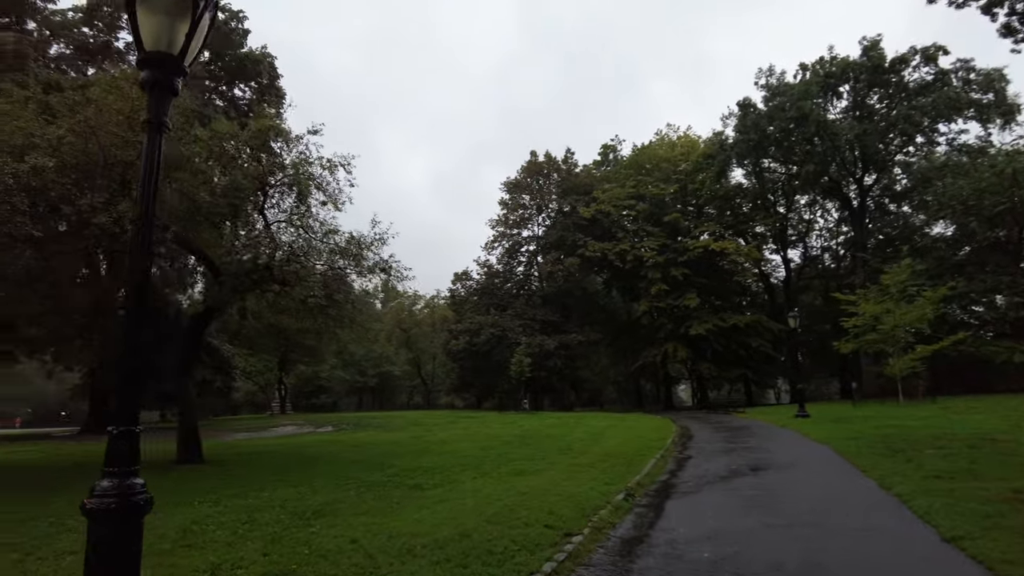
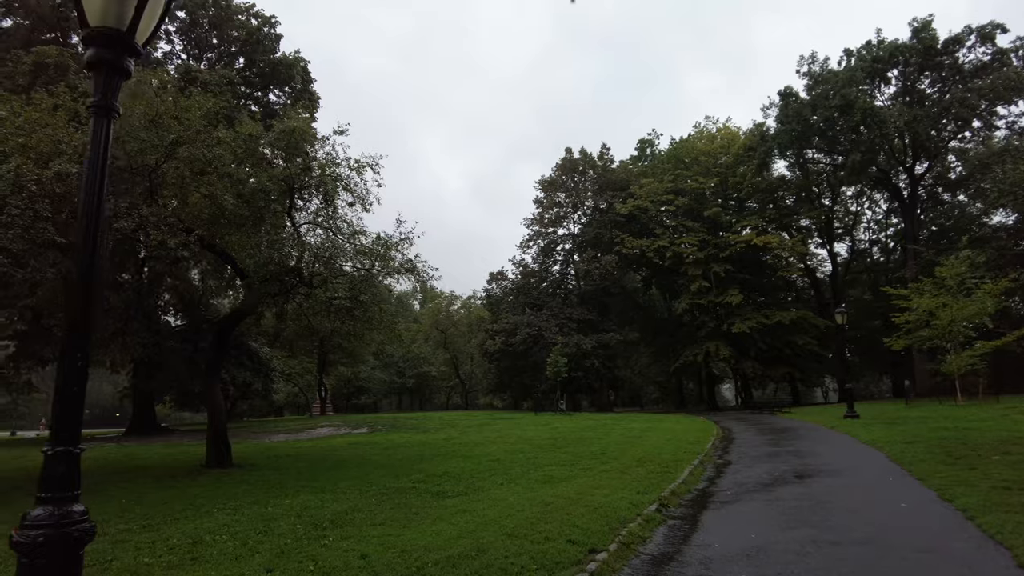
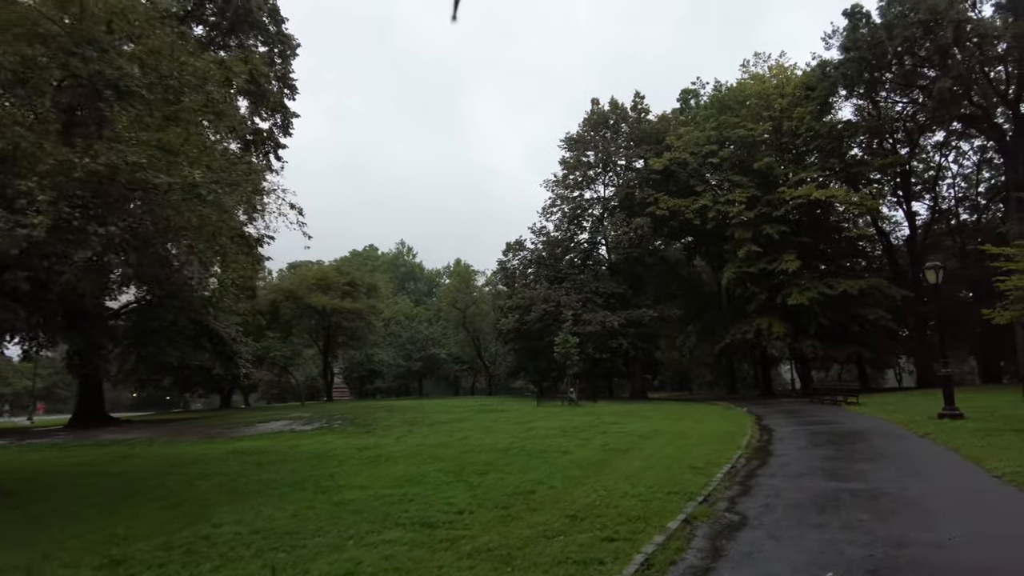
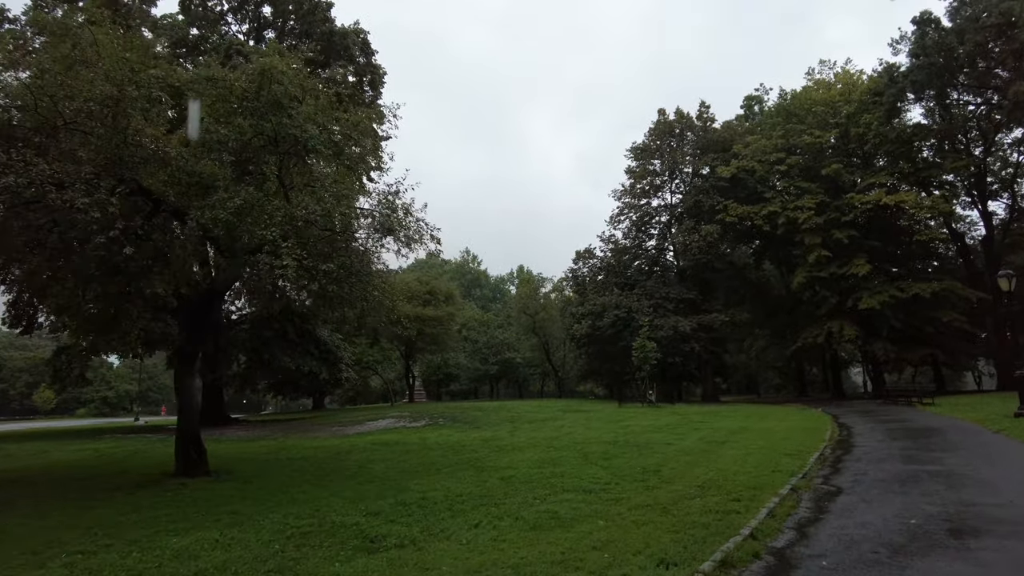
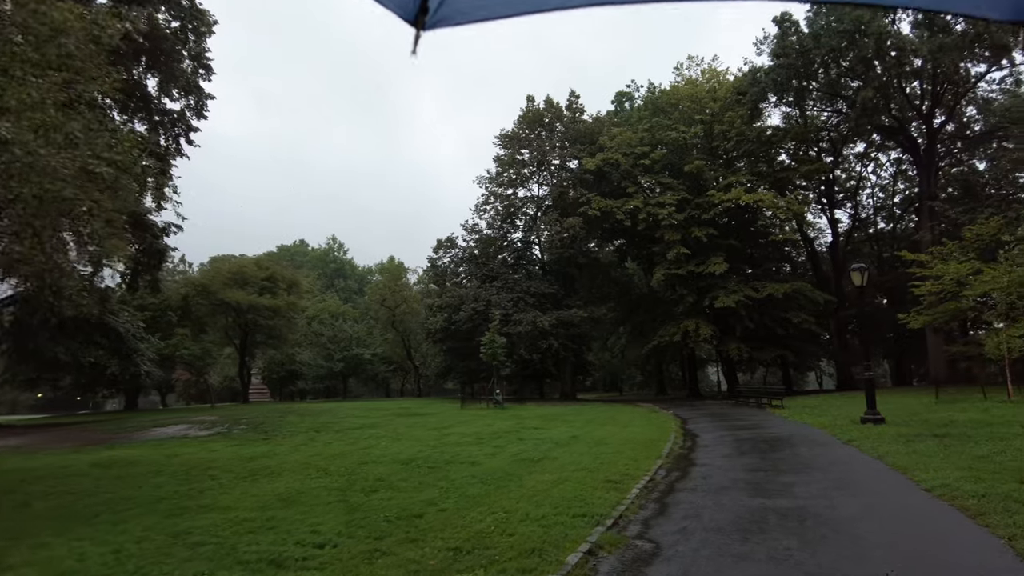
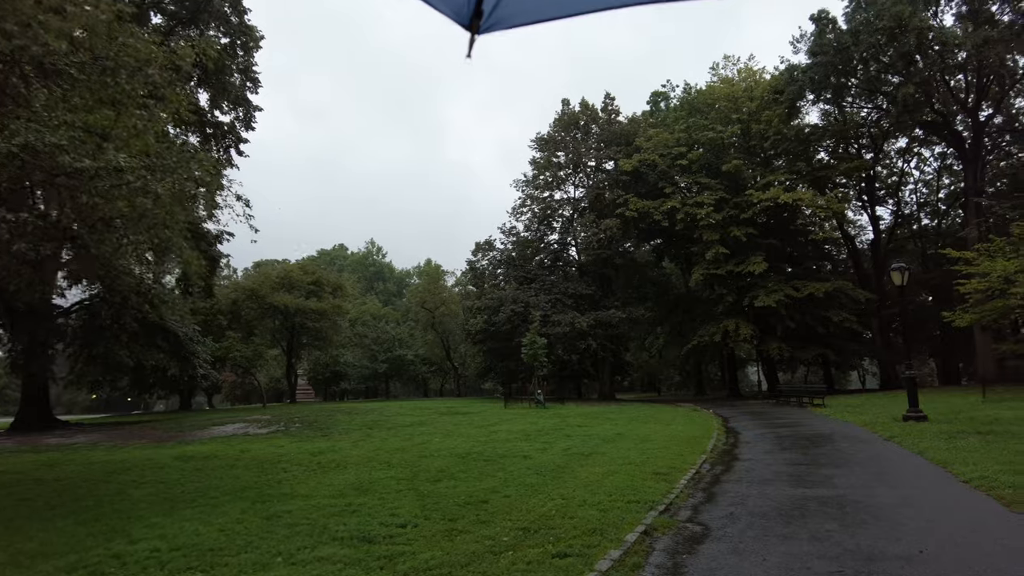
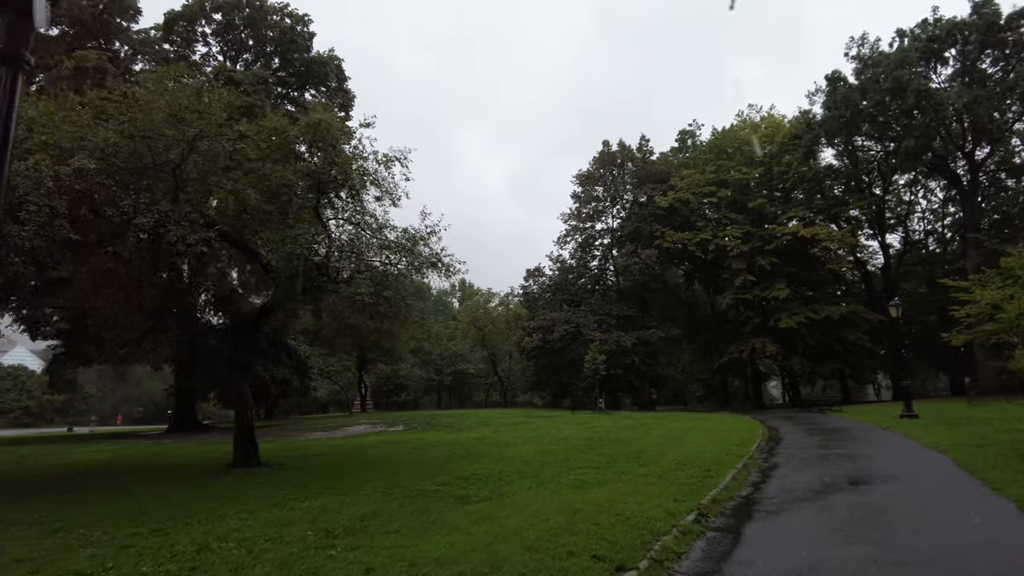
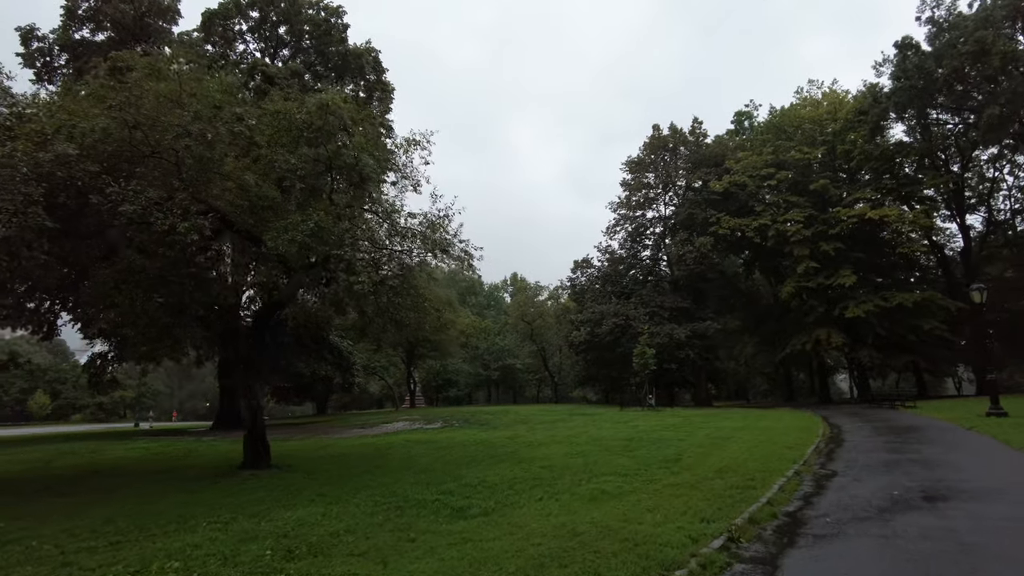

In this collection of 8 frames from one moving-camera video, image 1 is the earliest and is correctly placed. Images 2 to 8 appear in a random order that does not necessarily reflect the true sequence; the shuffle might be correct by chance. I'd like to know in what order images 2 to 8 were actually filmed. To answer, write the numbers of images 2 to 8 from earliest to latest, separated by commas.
2, 7, 8, 4, 3, 6, 5
